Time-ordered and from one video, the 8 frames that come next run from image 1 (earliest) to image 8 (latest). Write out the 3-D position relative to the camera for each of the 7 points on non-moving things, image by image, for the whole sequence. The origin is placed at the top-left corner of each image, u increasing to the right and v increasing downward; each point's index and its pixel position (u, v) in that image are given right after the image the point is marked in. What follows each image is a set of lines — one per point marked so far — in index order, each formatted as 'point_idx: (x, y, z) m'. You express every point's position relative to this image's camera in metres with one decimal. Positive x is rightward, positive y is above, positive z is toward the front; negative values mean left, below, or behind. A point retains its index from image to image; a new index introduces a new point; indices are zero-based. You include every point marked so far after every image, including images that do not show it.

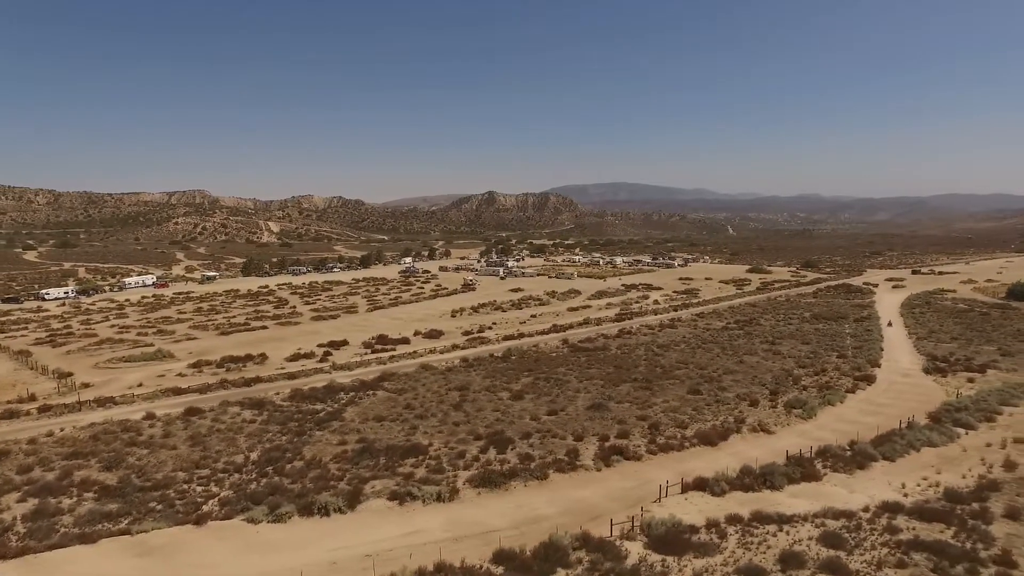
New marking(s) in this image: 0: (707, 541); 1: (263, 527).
0: (+4.2, -5.5, +12.8) m
1: (-5.6, -5.4, +13.4) m
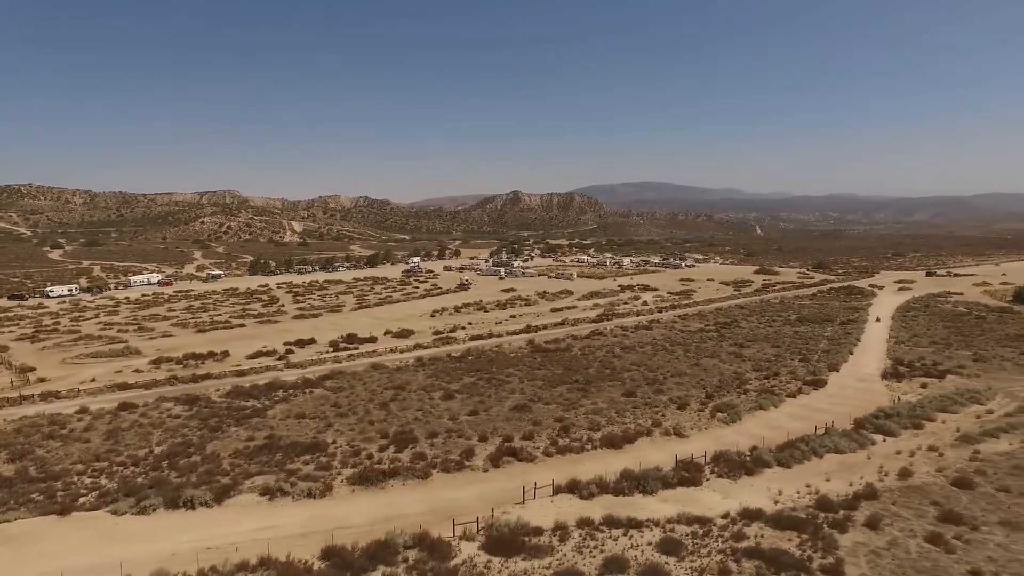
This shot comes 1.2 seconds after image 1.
0: (+0.7, -5.6, +12.9) m
1: (-9.1, -5.4, +13.9) m
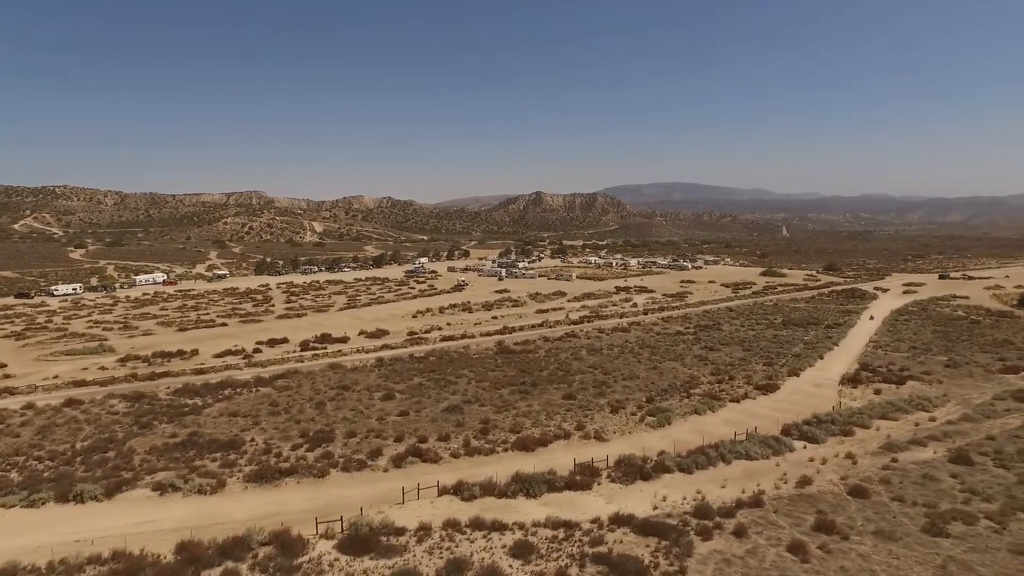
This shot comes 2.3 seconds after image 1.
0: (-2.5, -5.6, +13.1) m
1: (-12.3, -5.5, +14.5) m
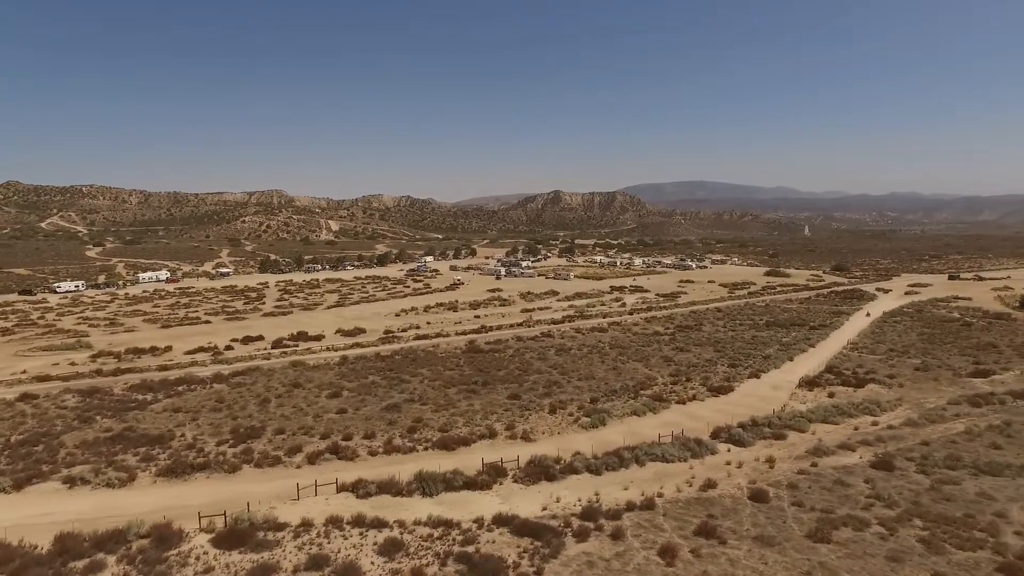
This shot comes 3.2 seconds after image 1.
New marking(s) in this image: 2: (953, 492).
0: (-5.4, -5.6, +13.3) m
1: (-15.1, -5.4, +15.0) m
2: (+12.4, -5.8, +16.7) m
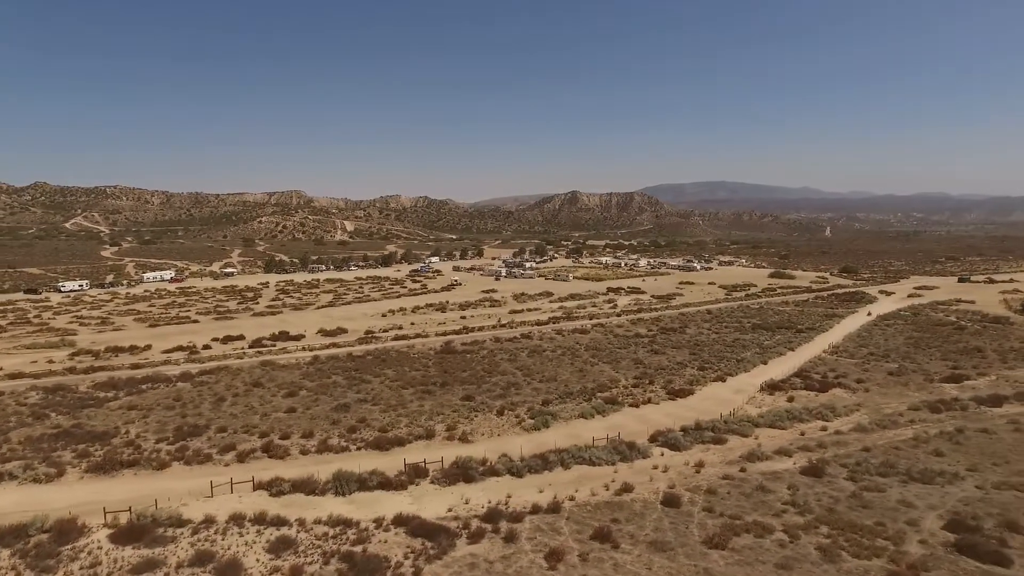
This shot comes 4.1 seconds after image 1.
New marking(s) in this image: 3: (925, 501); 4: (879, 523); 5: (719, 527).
0: (-7.8, -5.7, +13.6) m
1: (-17.5, -5.4, +15.6) m
2: (+10.0, -5.9, +16.4) m
3: (+11.4, -5.9, +16.4) m
4: (+9.3, -6.0, +15.0) m
5: (+5.1, -5.9, +14.7) m
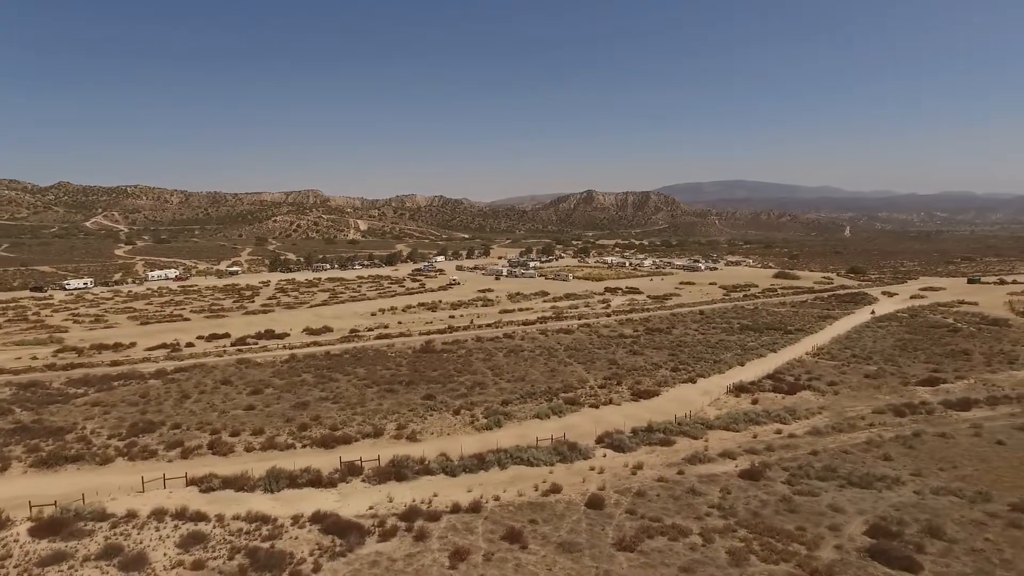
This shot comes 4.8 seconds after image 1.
0: (-9.9, -5.7, +13.9) m
1: (-19.5, -5.4, +16.2) m
2: (+8.0, -5.9, +16.3) m
3: (+9.4, -6.0, +16.2) m
4: (+7.2, -6.0, +14.9) m
5: (+3.1, -6.0, +14.6) m
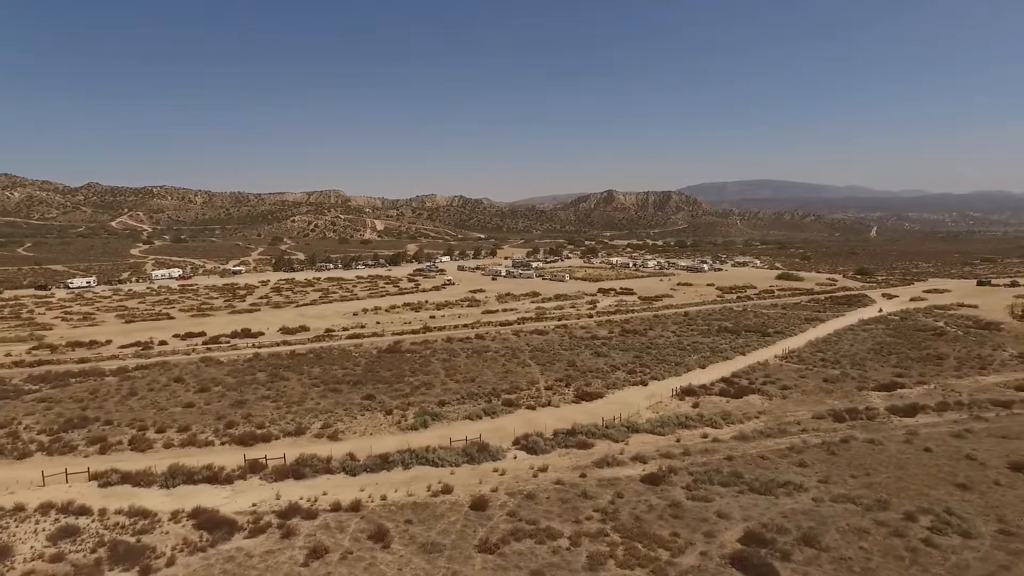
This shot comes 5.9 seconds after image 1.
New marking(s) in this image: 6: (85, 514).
0: (-13.1, -5.7, +14.4) m
1: (-22.6, -5.4, +17.0) m
2: (+4.9, -6.0, +16.2) m
3: (+6.3, -6.1, +16.0) m
4: (+4.1, -6.1, +14.8) m
5: (-0.1, -6.0, +14.7) m
6: (-10.7, -5.7, +14.8) m
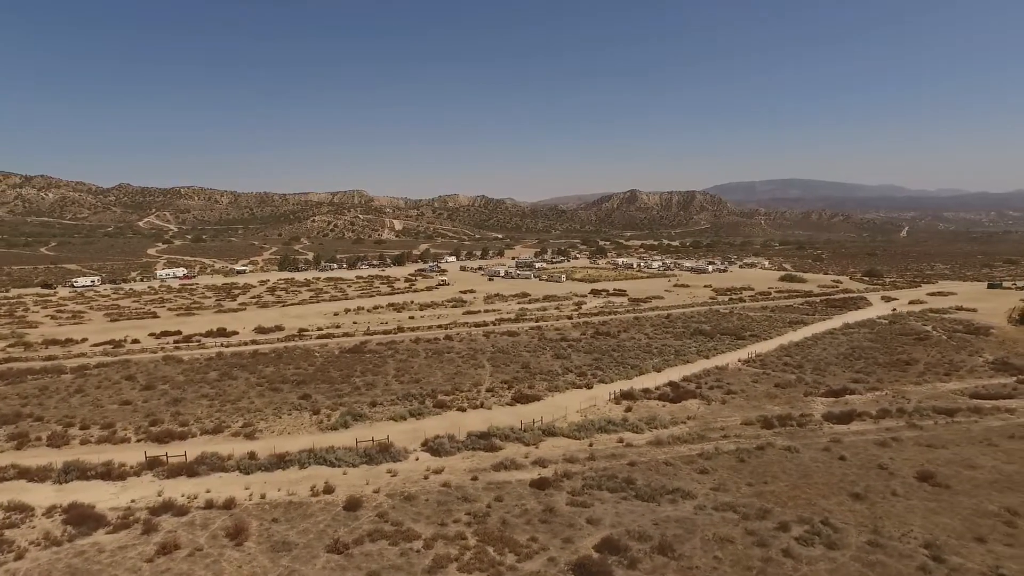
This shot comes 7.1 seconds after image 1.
0: (-16.6, -5.7, +15.1) m
1: (-26.0, -5.3, +18.0) m
2: (+1.4, -6.2, +16.1) m
3: (+2.8, -6.2, +15.9) m
4: (+0.5, -6.2, +14.7) m
5: (-3.6, -6.1, +14.8) m
6: (-14.2, -5.7, +15.3) m
